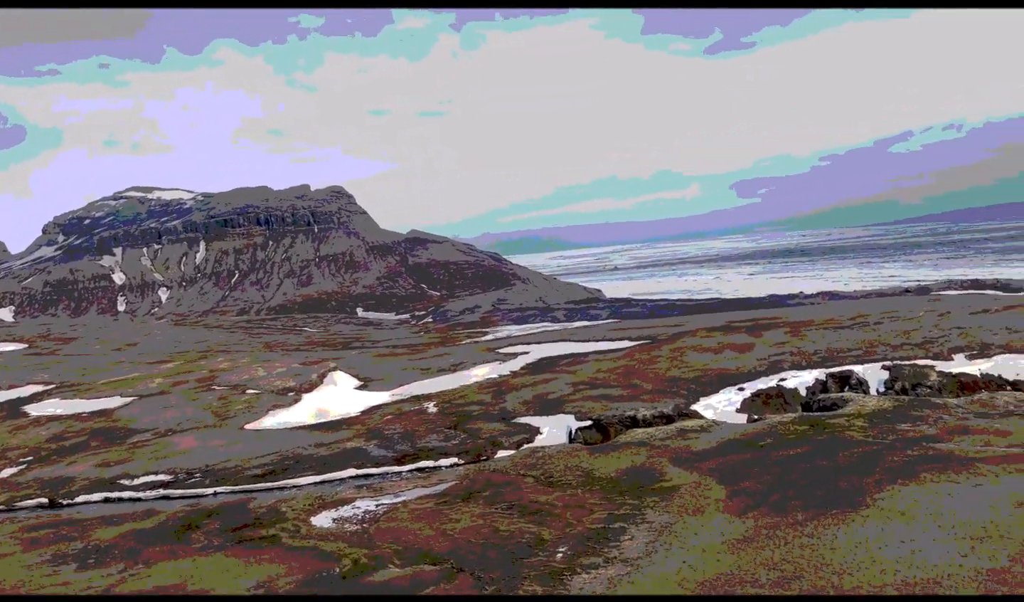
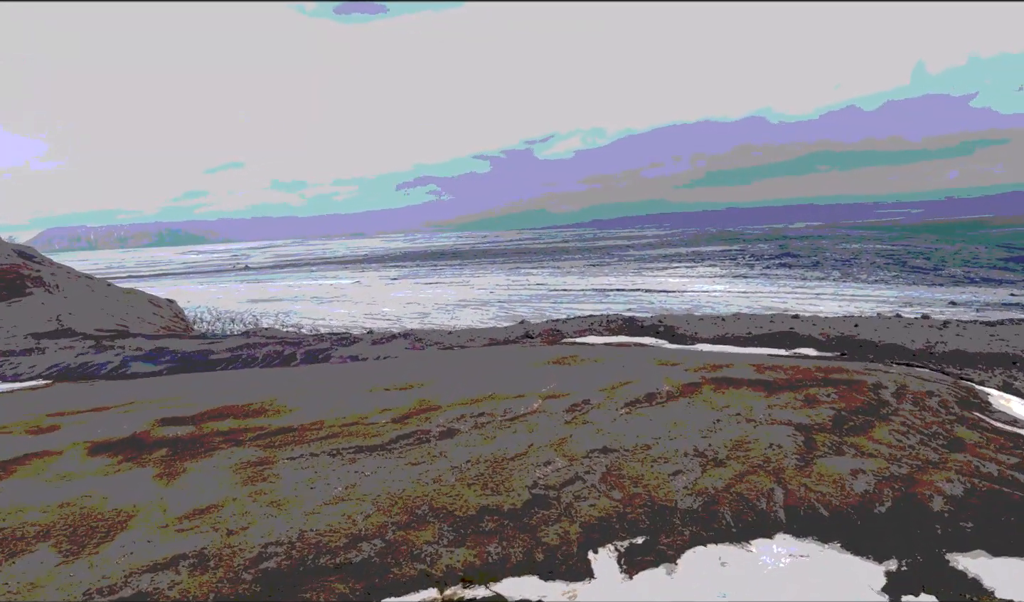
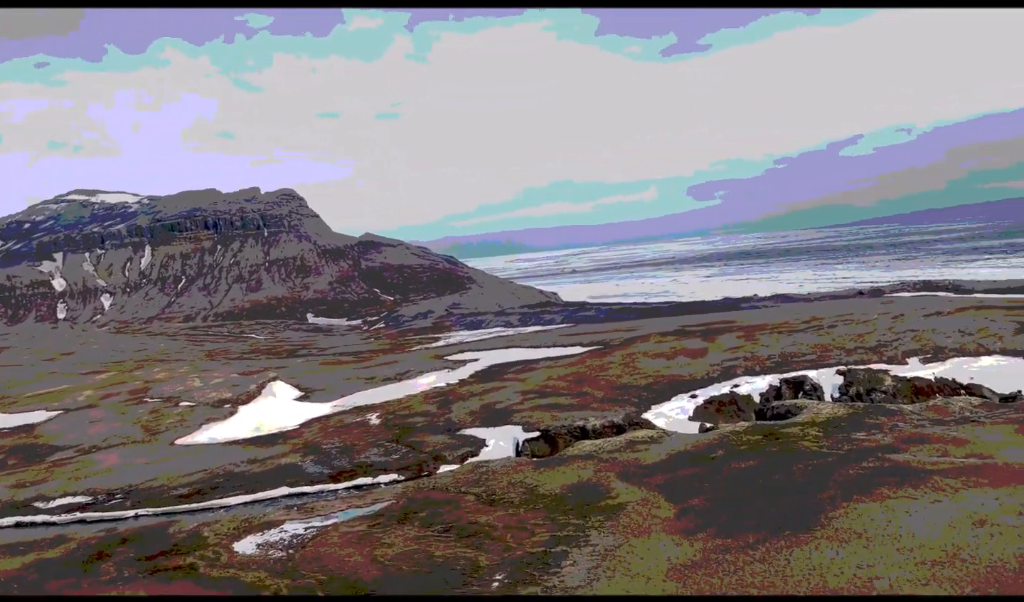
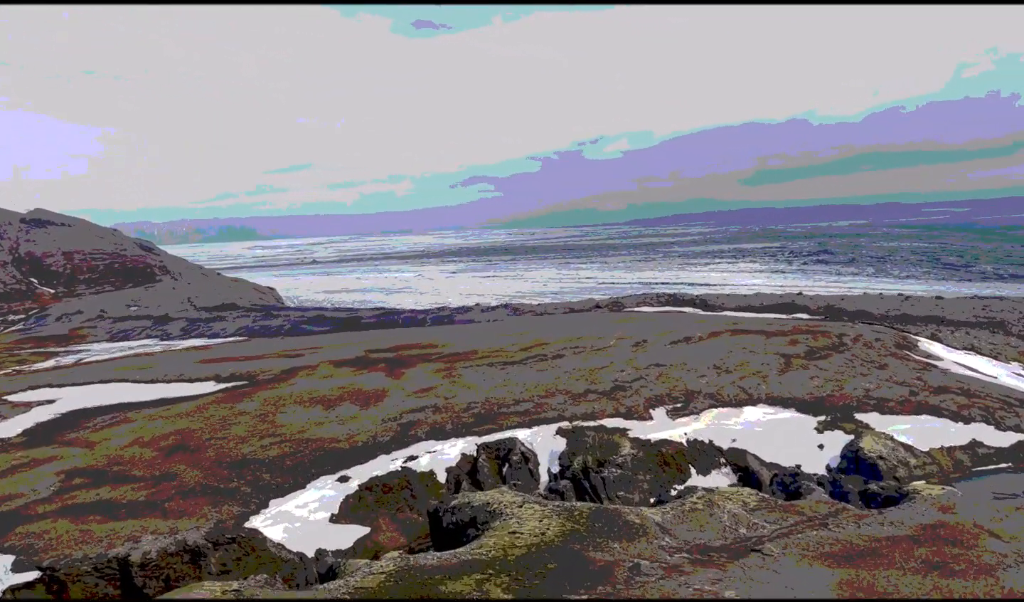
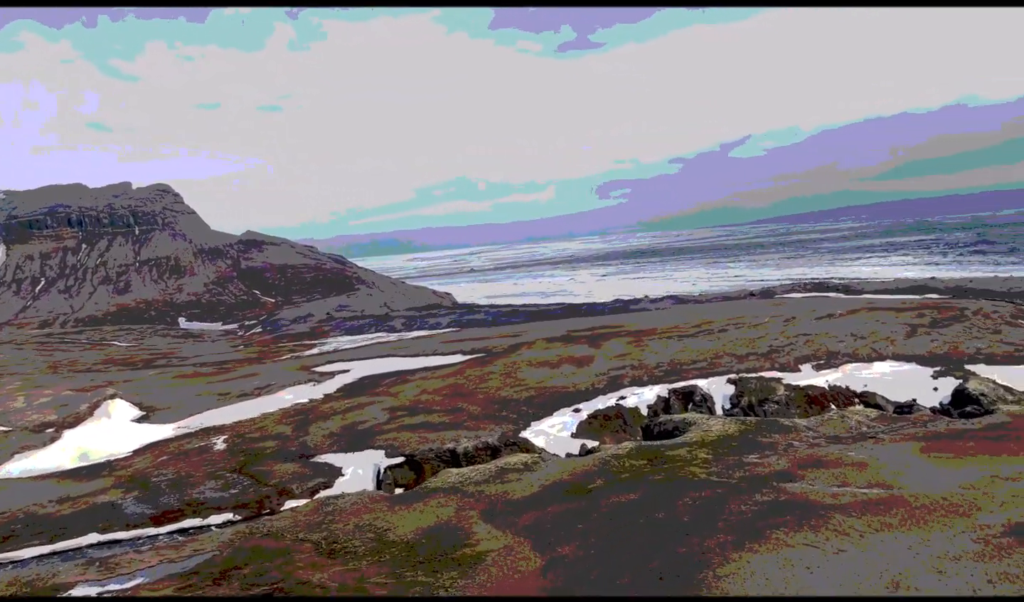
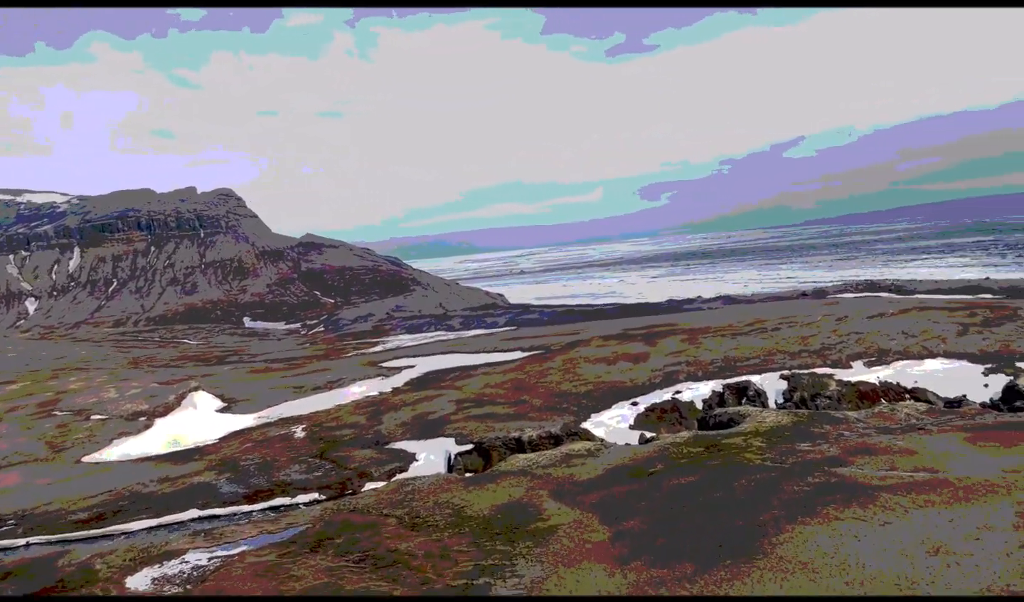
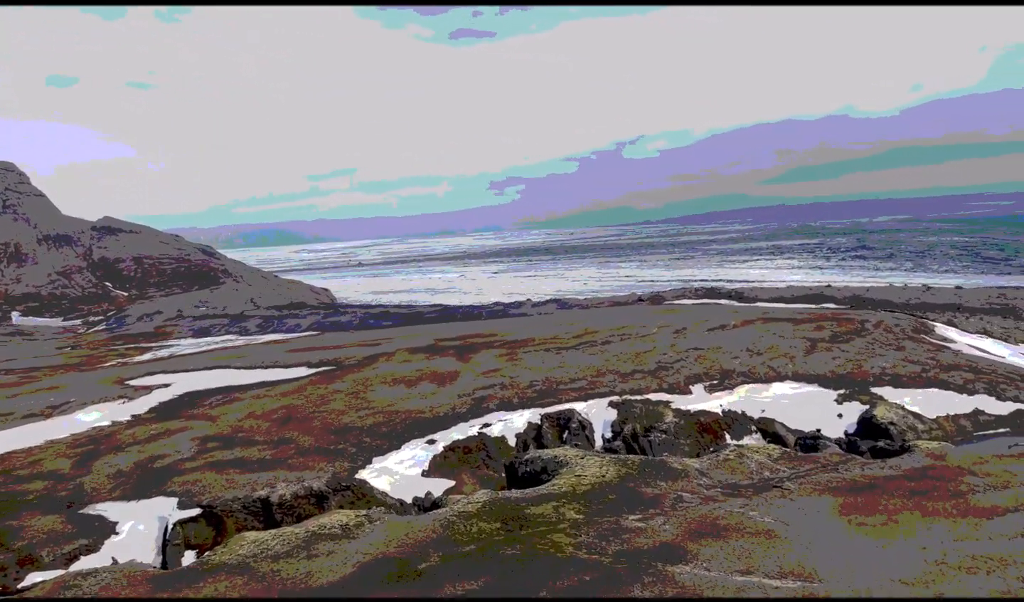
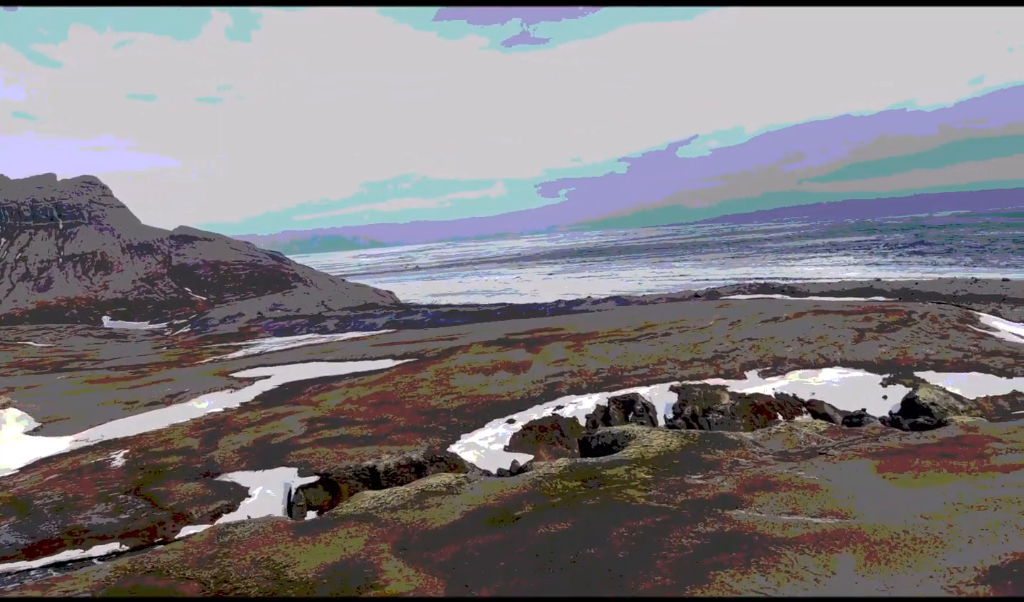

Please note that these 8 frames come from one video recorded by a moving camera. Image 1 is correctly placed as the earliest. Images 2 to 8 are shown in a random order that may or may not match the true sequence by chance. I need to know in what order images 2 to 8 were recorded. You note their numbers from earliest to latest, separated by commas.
3, 6, 5, 8, 7, 4, 2
